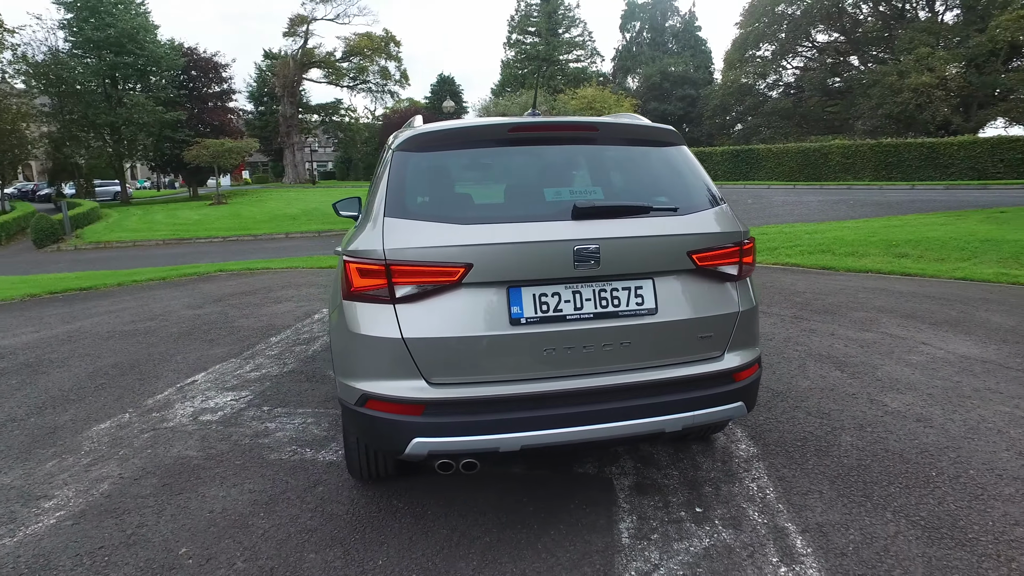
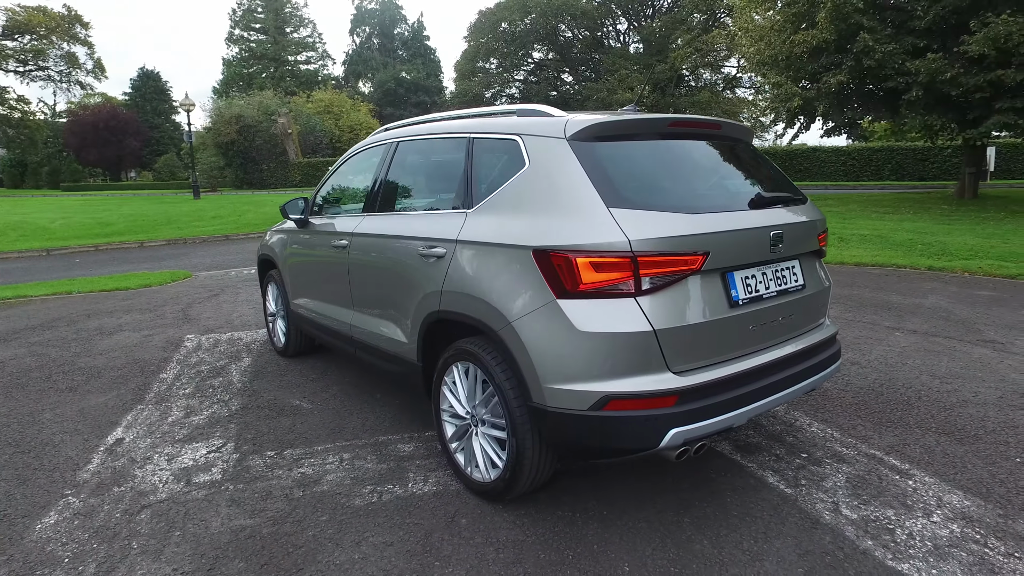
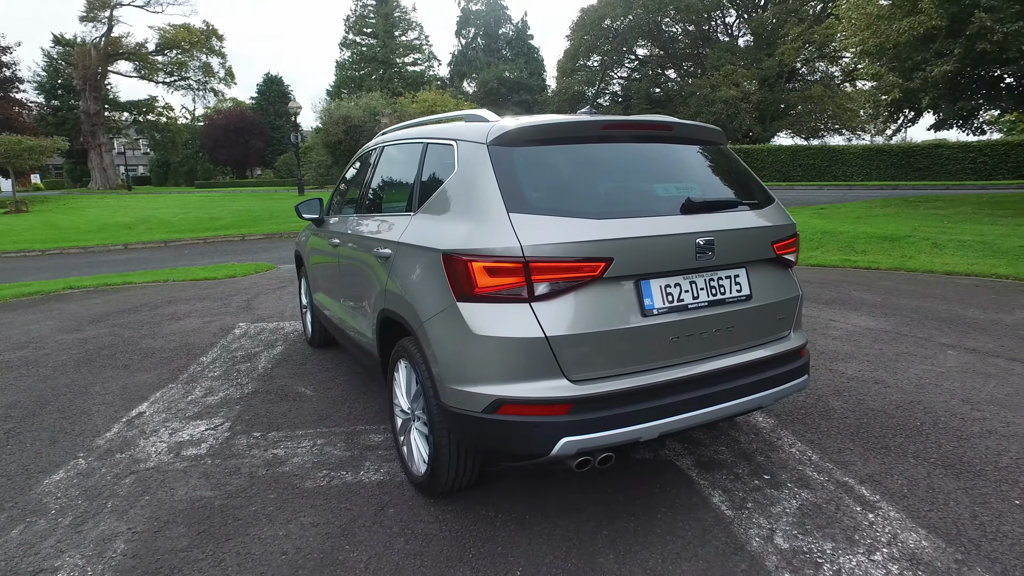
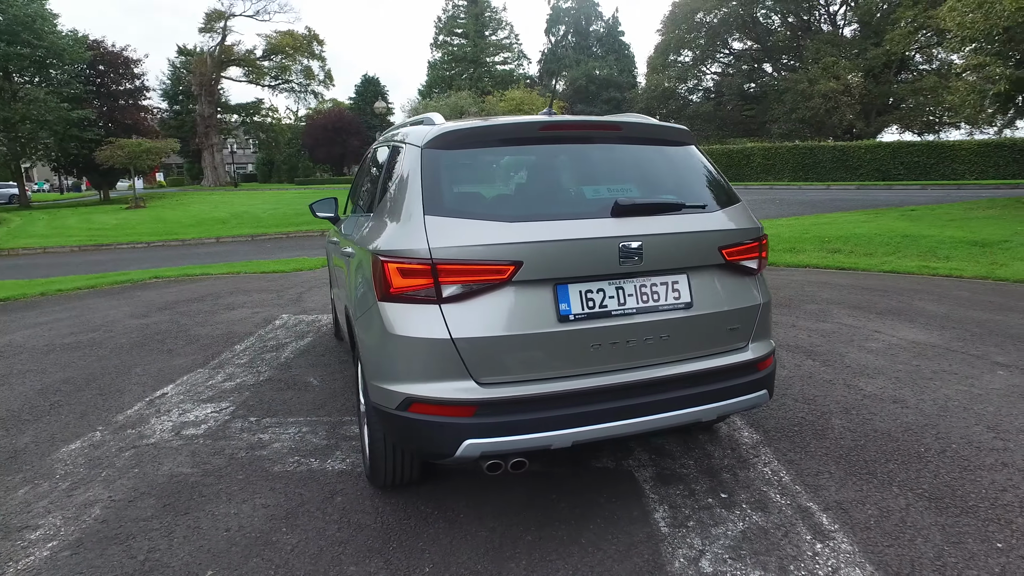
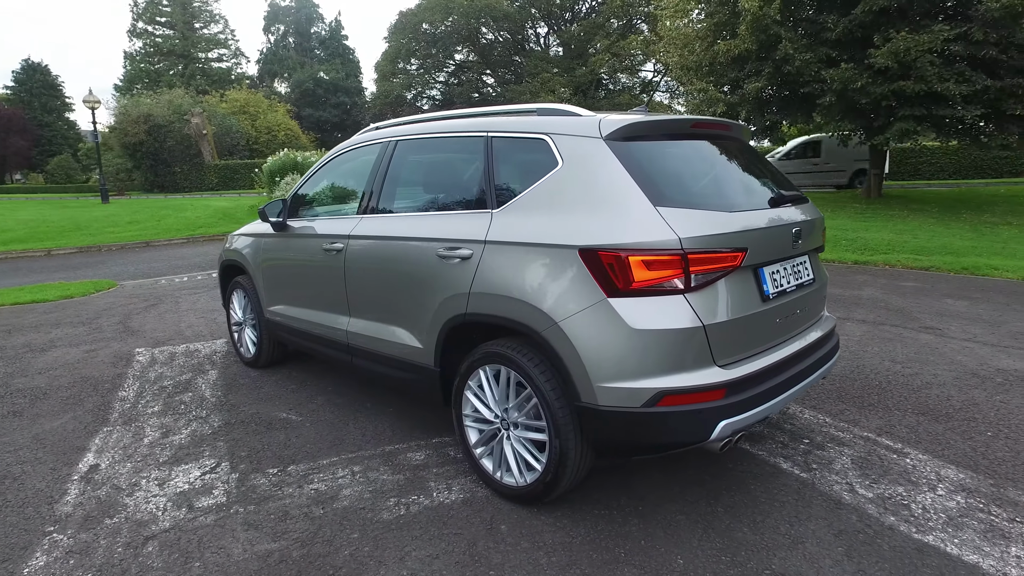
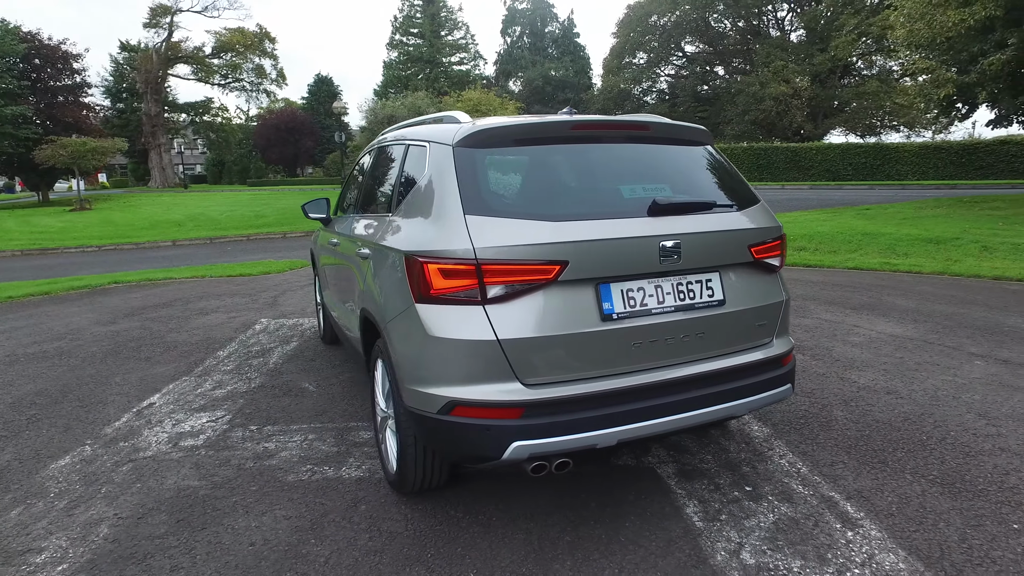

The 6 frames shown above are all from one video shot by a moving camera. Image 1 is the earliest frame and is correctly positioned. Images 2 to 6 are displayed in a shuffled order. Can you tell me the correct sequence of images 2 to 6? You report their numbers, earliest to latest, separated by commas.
4, 6, 3, 2, 5
